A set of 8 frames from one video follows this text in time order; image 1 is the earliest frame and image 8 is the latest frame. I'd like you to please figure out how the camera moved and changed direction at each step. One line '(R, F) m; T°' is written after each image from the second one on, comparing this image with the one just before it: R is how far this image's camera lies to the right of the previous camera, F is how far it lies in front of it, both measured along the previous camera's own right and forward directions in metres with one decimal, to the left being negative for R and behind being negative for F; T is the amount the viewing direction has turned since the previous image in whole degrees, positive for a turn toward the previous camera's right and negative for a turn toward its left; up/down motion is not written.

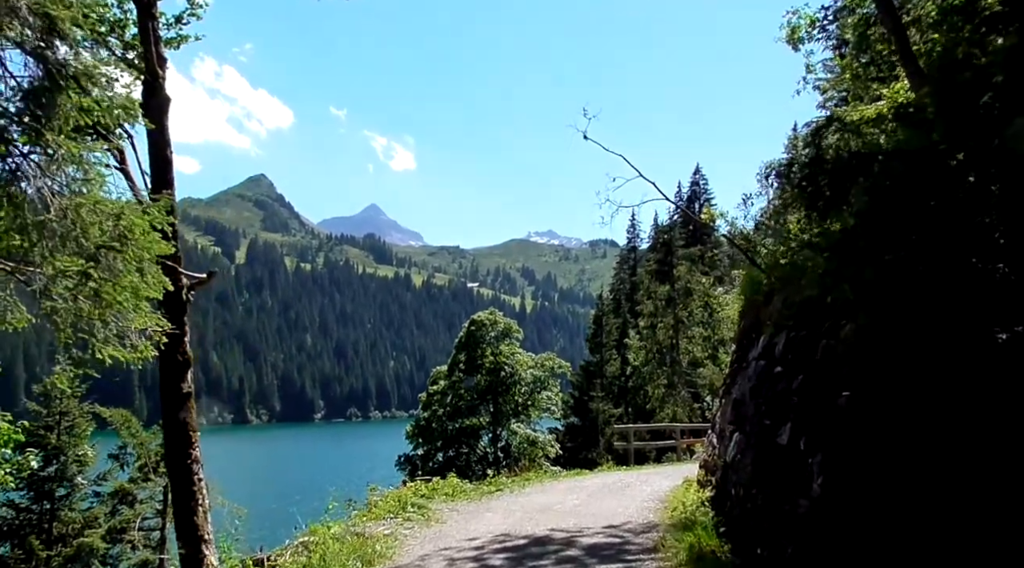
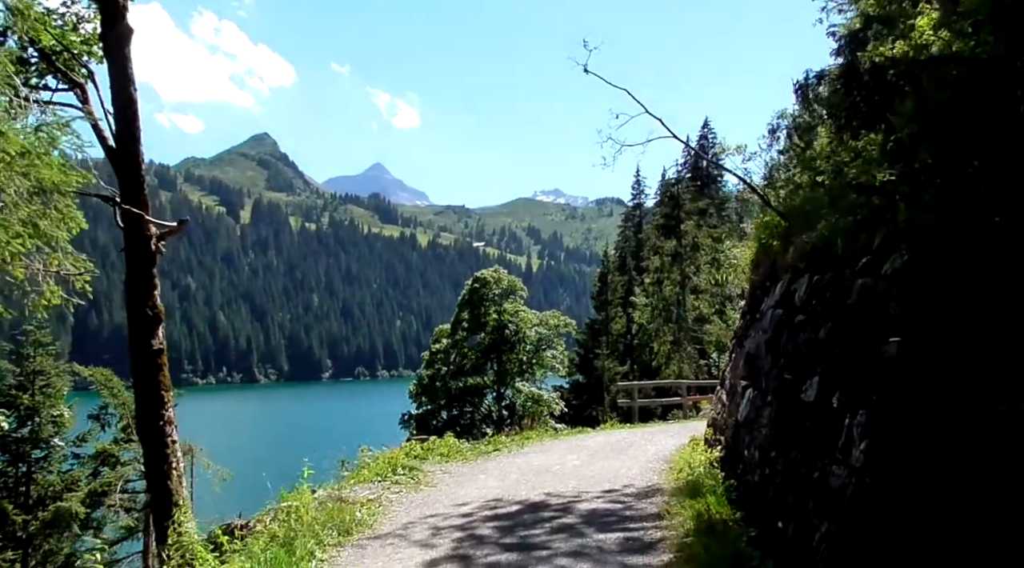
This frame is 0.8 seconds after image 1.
(+0.2, +1.2) m; 0°
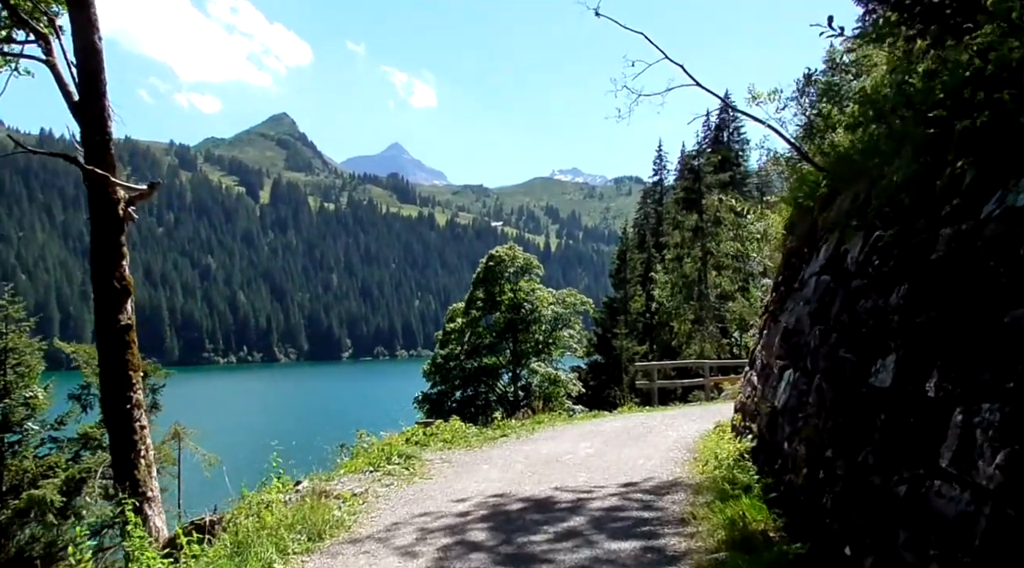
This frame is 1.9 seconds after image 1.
(+0.2, +1.5) m; -1°
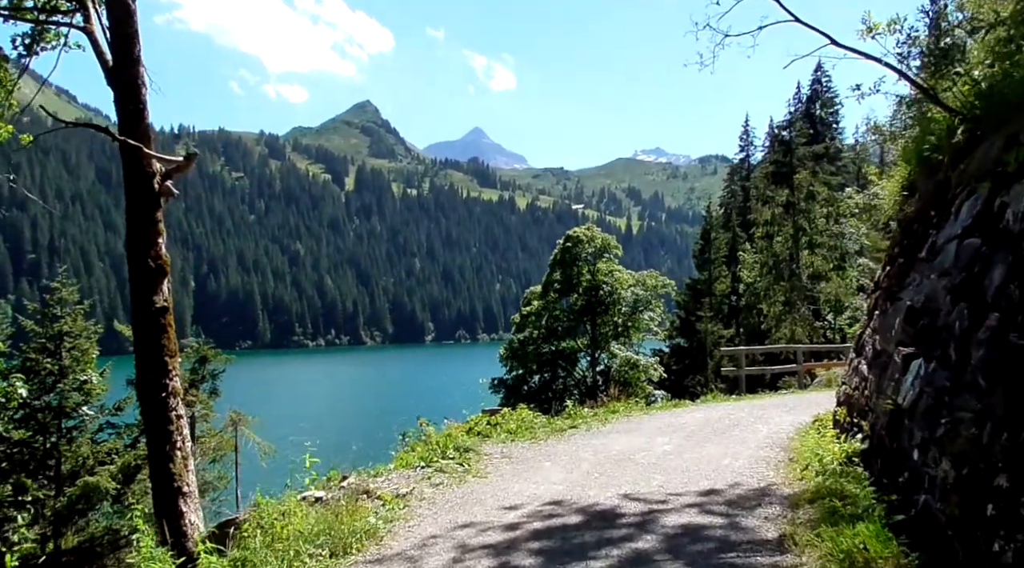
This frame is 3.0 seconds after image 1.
(+0.2, +1.6) m; -5°
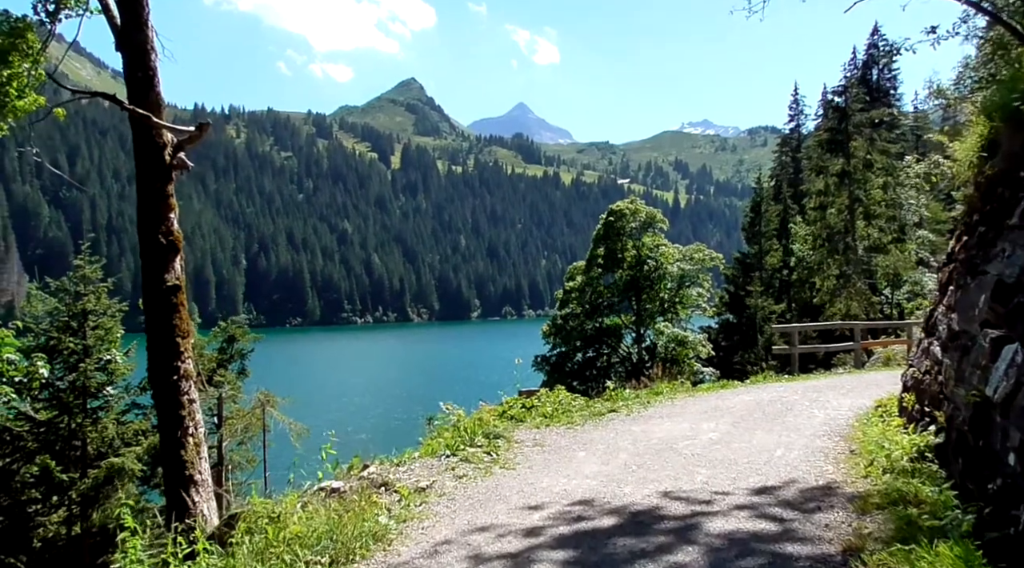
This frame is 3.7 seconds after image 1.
(+0.2, +1.0) m; -3°
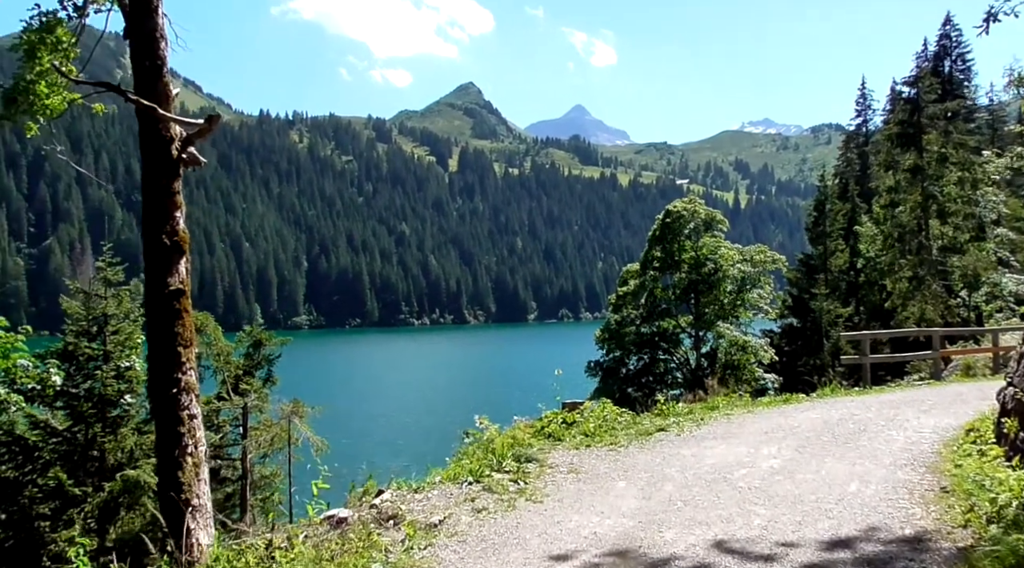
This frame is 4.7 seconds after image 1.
(+0.3, +1.4) m; -3°
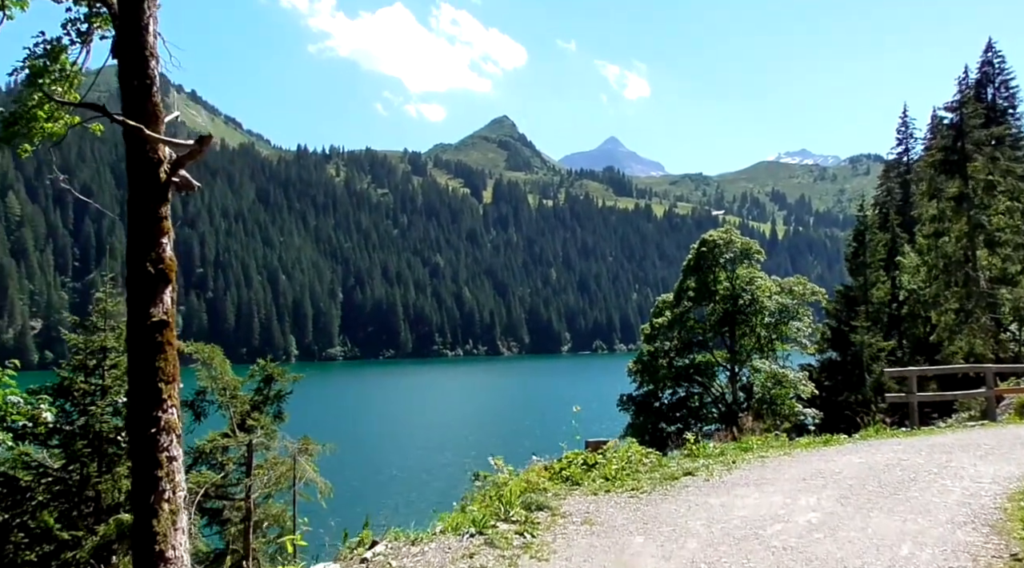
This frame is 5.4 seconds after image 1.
(+0.3, +1.0) m; -2°
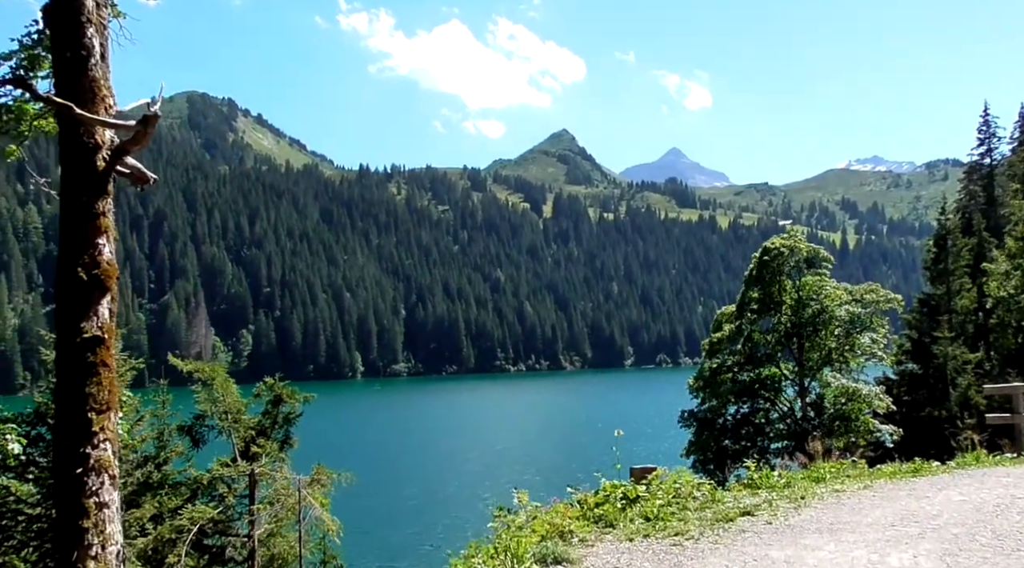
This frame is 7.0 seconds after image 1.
(+0.5, +2.1) m; -4°
